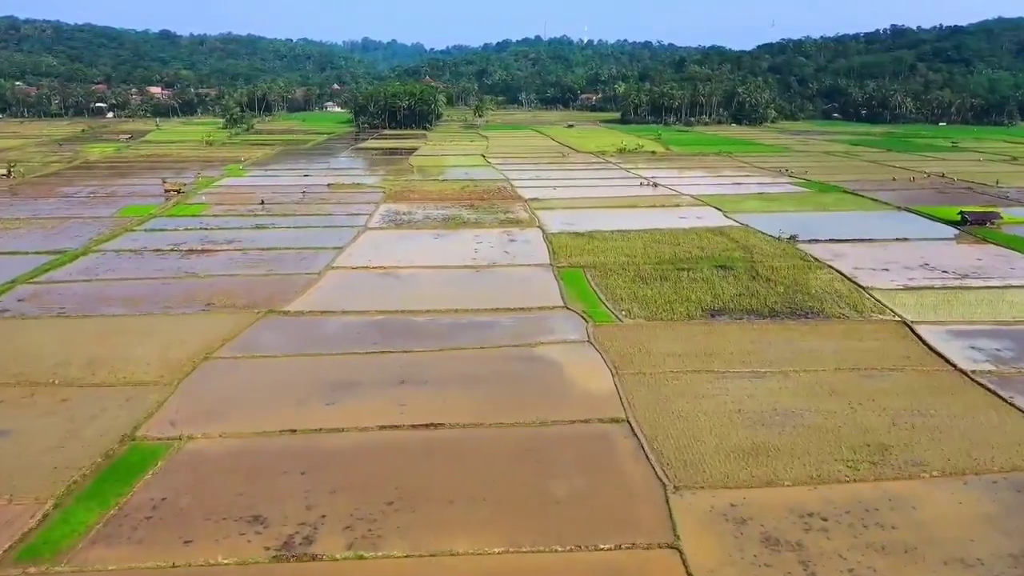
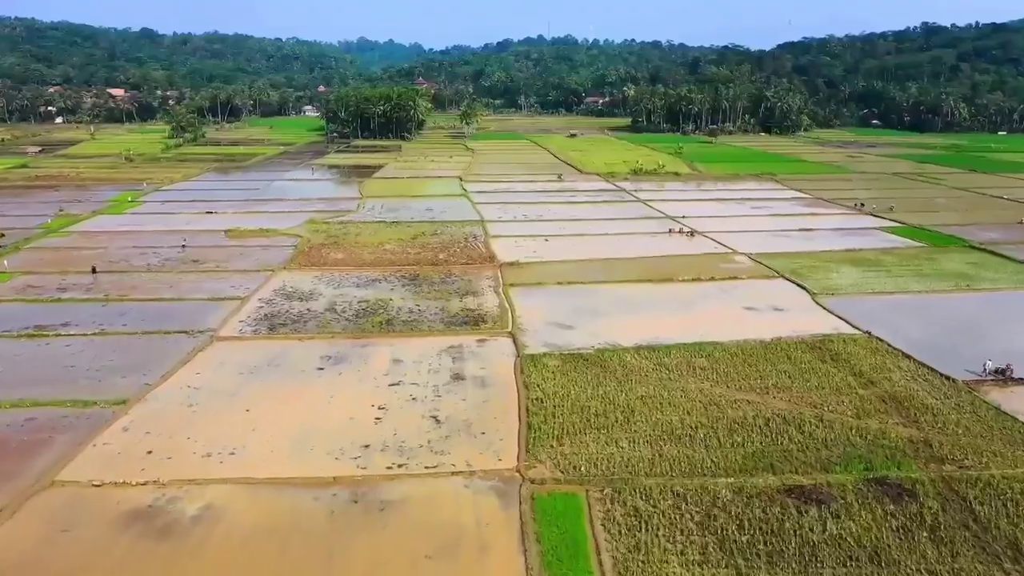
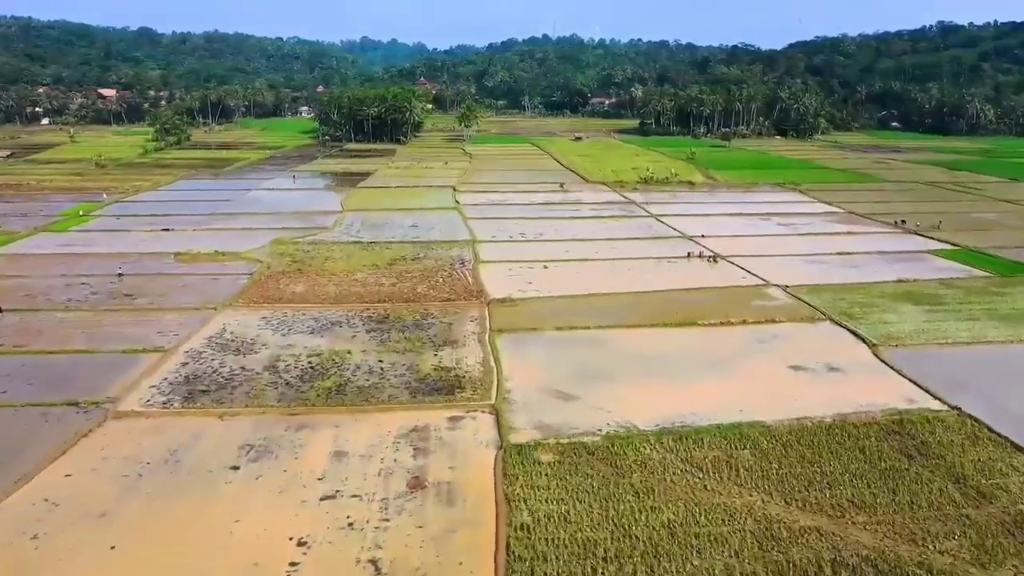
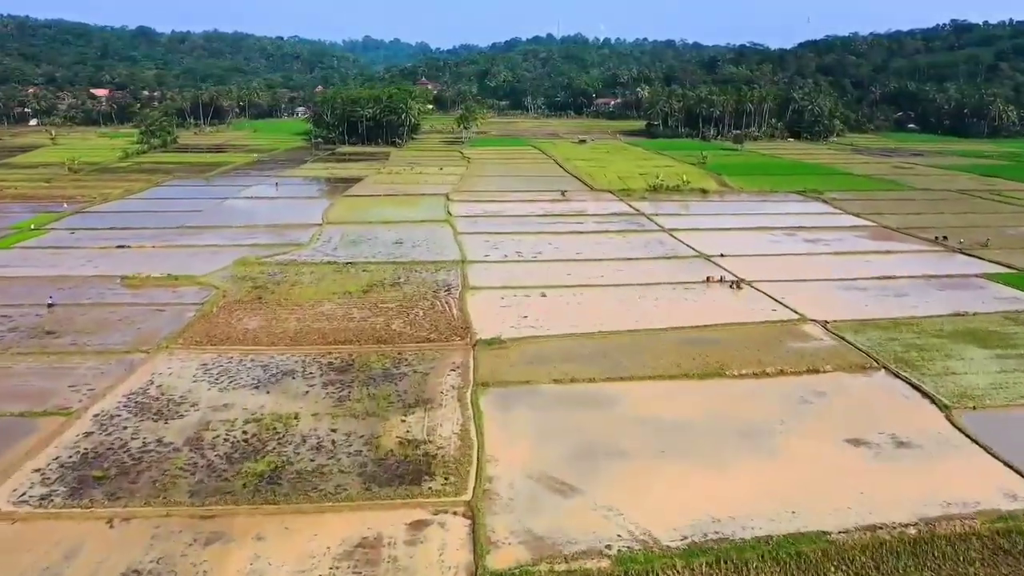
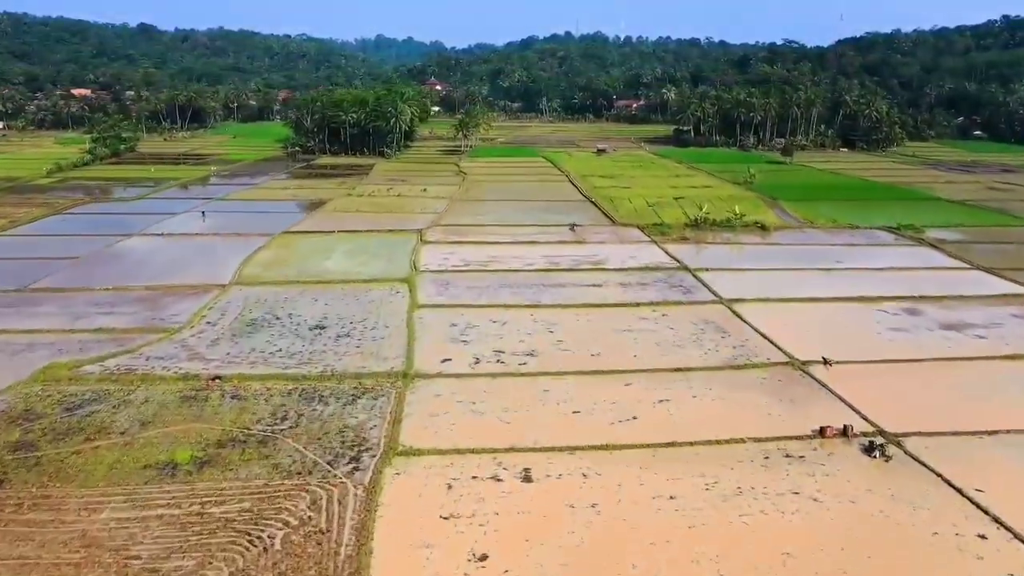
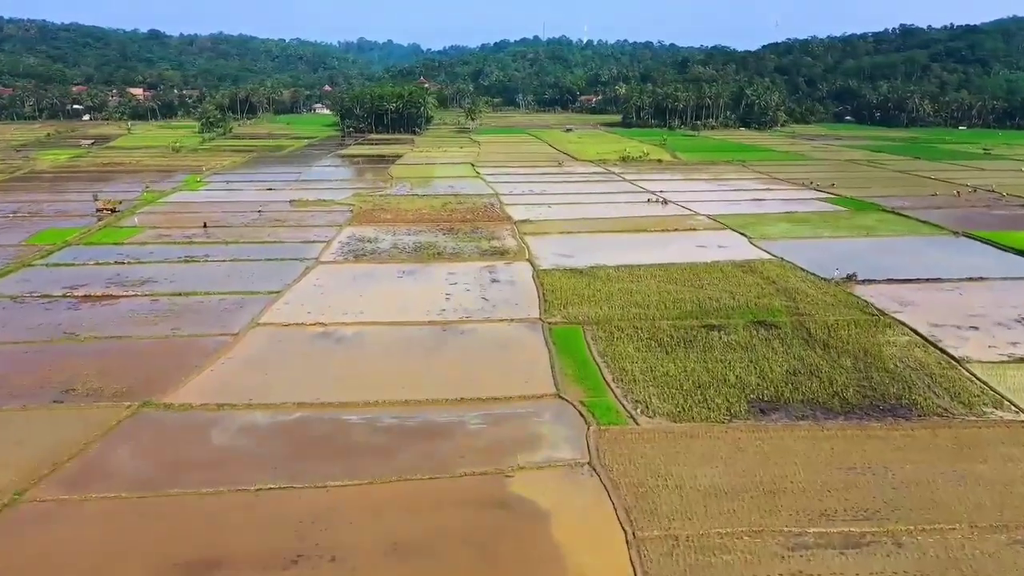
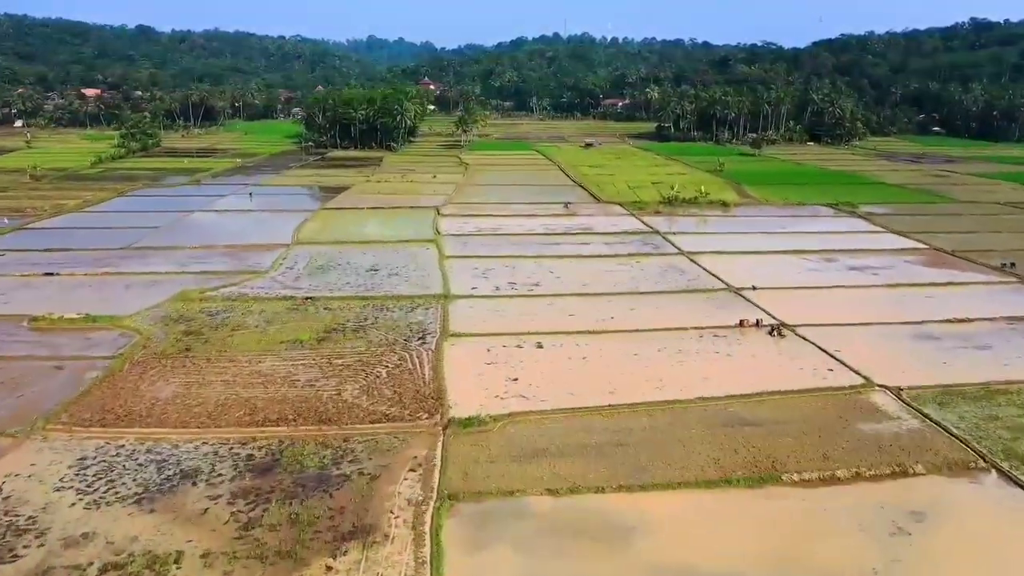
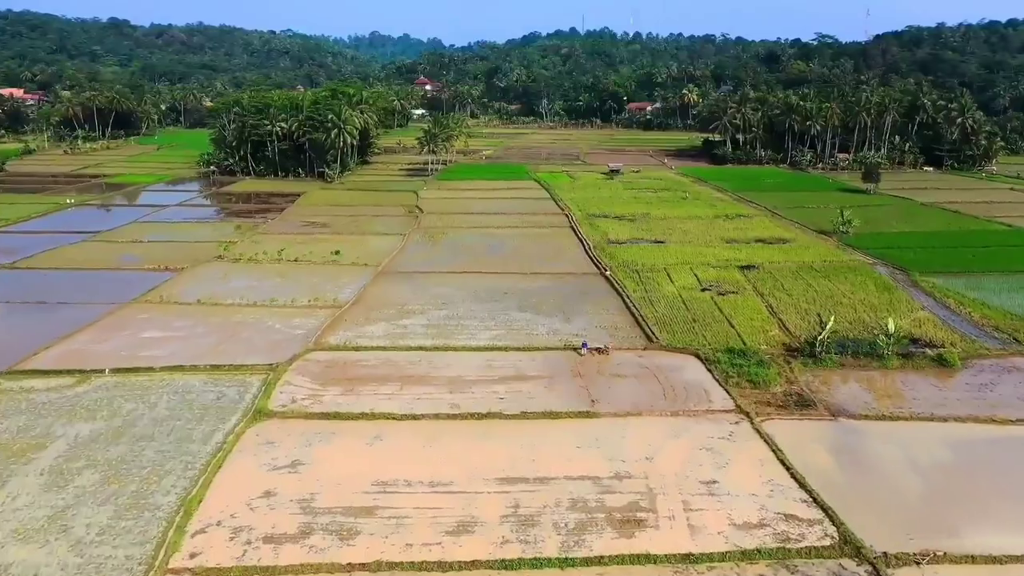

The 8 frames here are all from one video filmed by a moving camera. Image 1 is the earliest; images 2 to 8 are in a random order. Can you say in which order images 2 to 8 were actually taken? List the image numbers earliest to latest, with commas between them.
6, 2, 3, 4, 7, 5, 8
